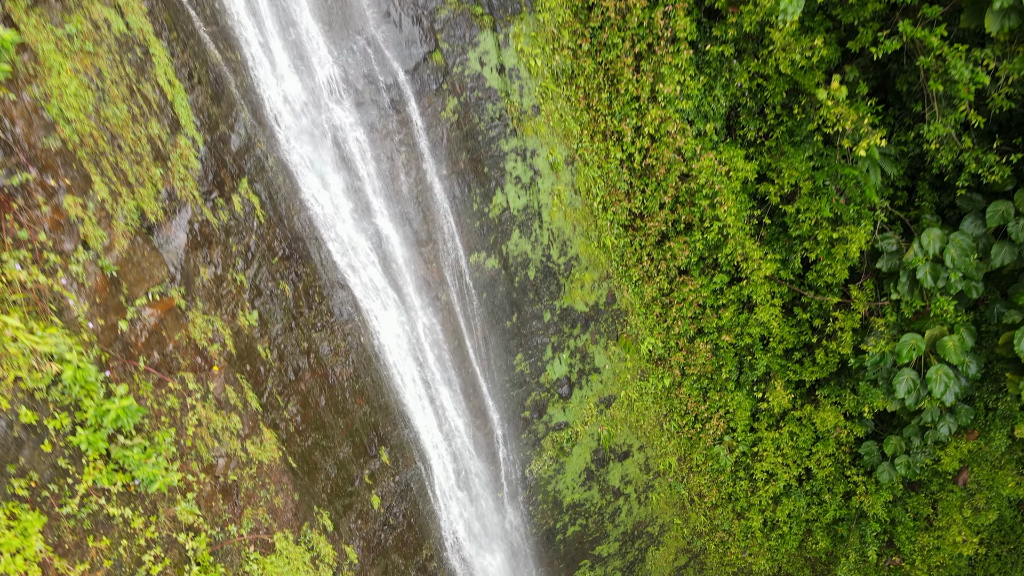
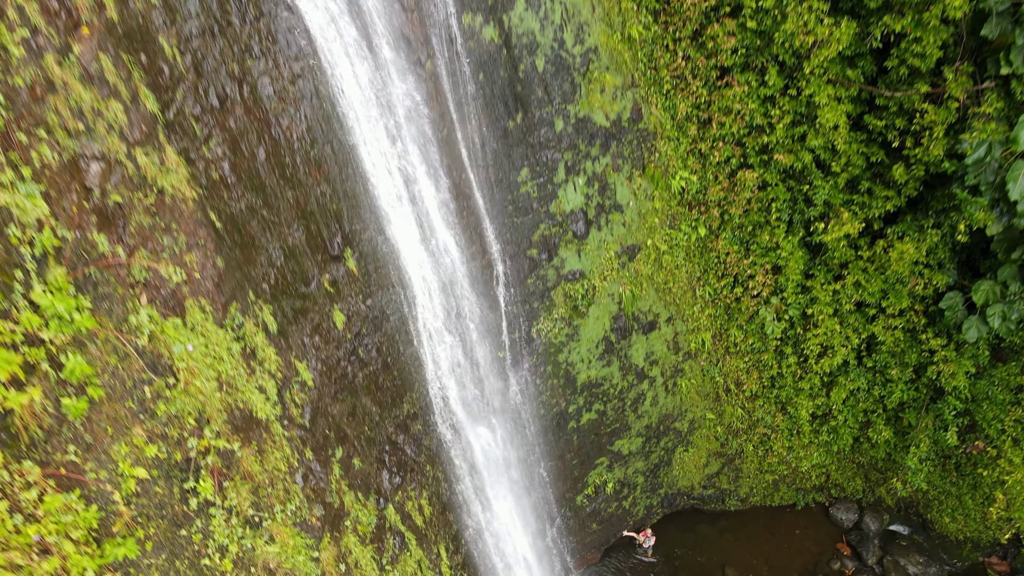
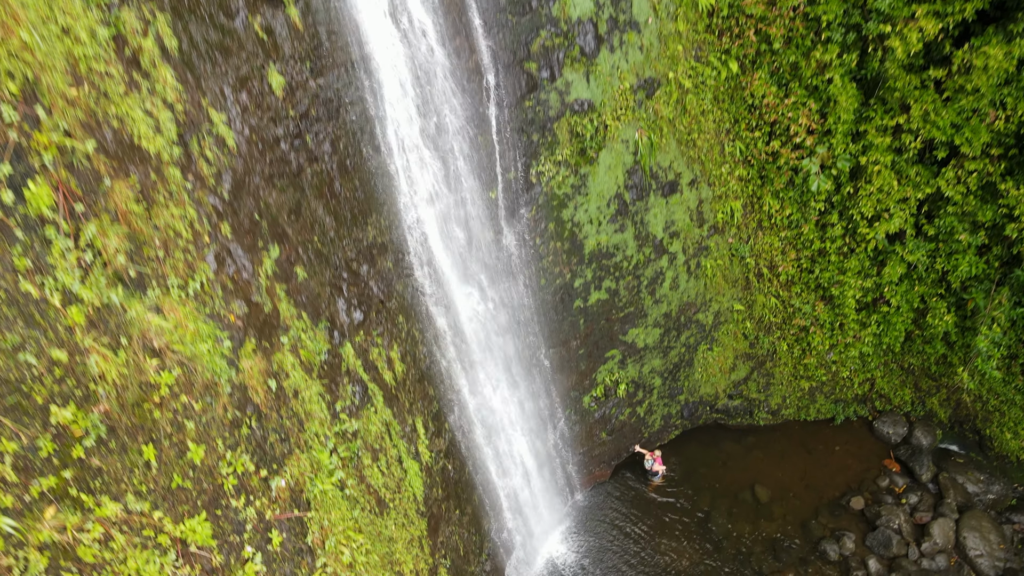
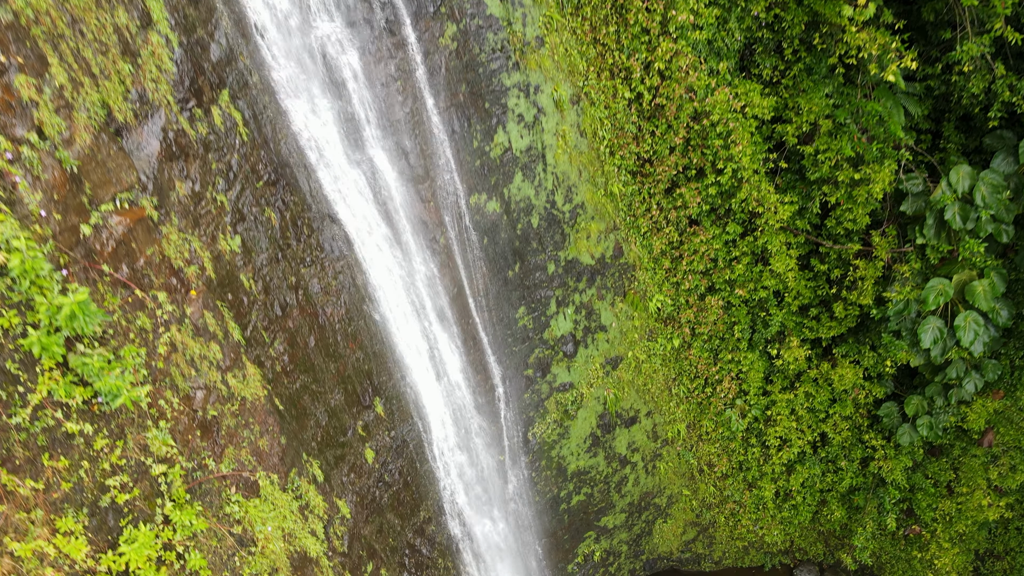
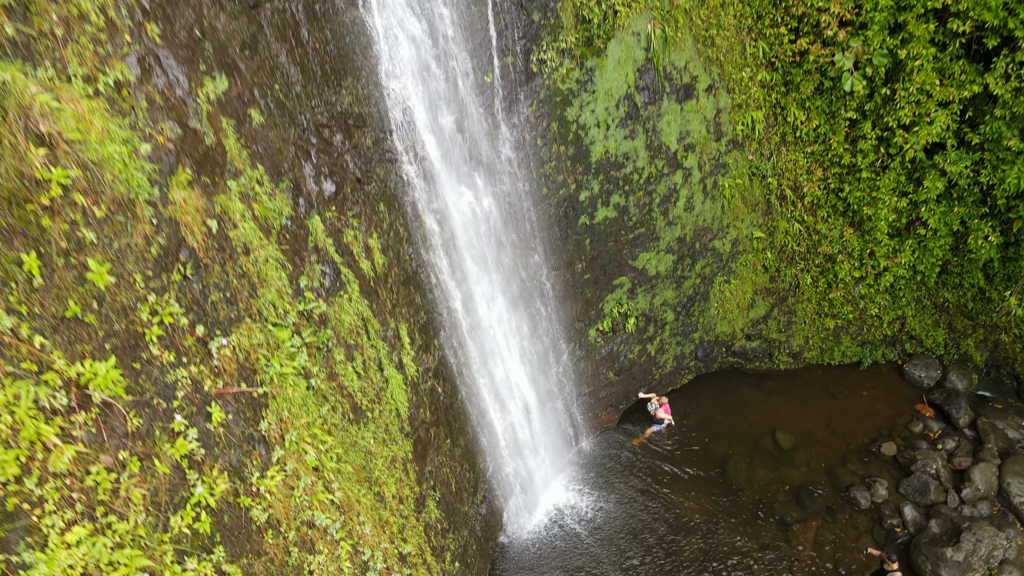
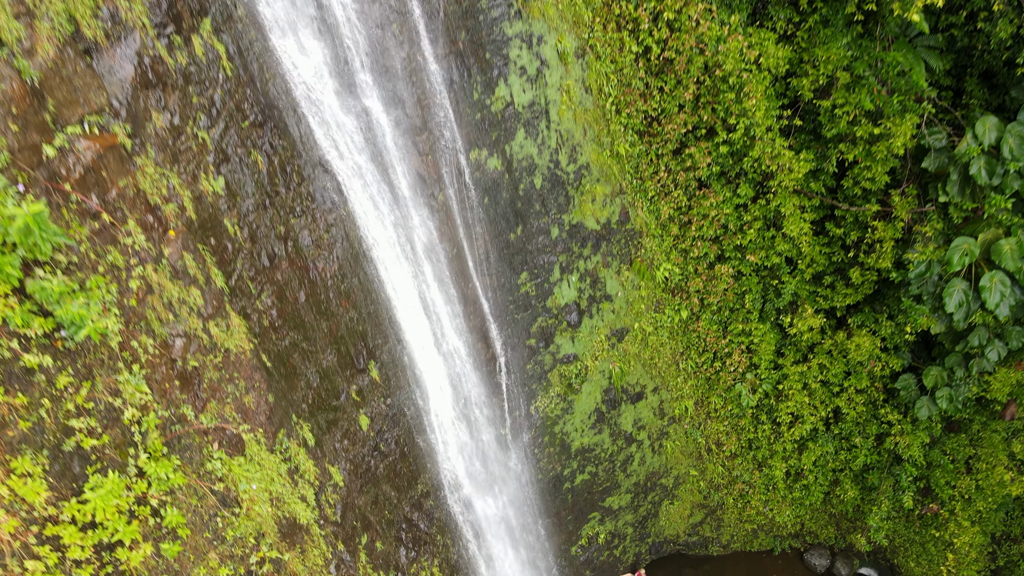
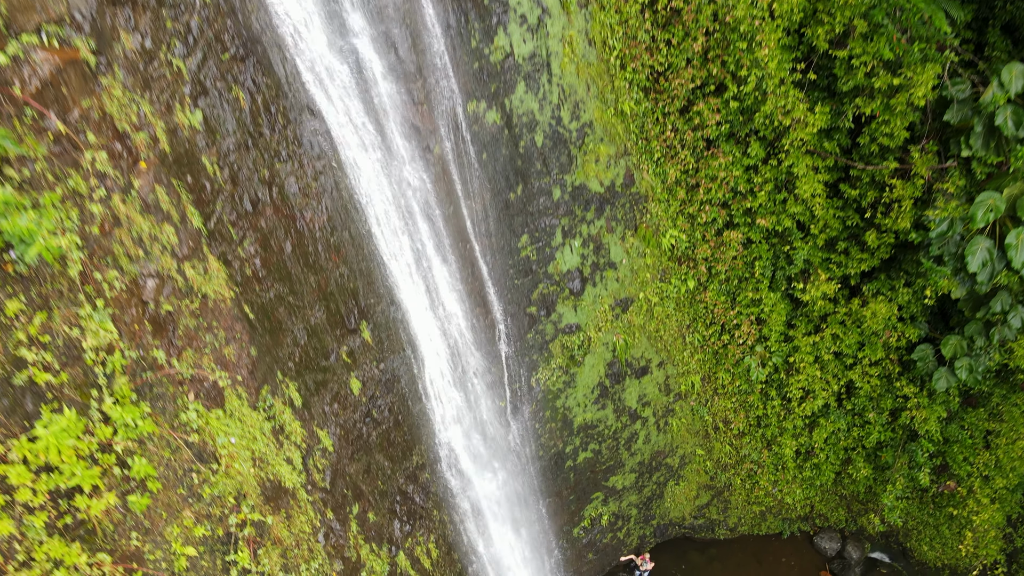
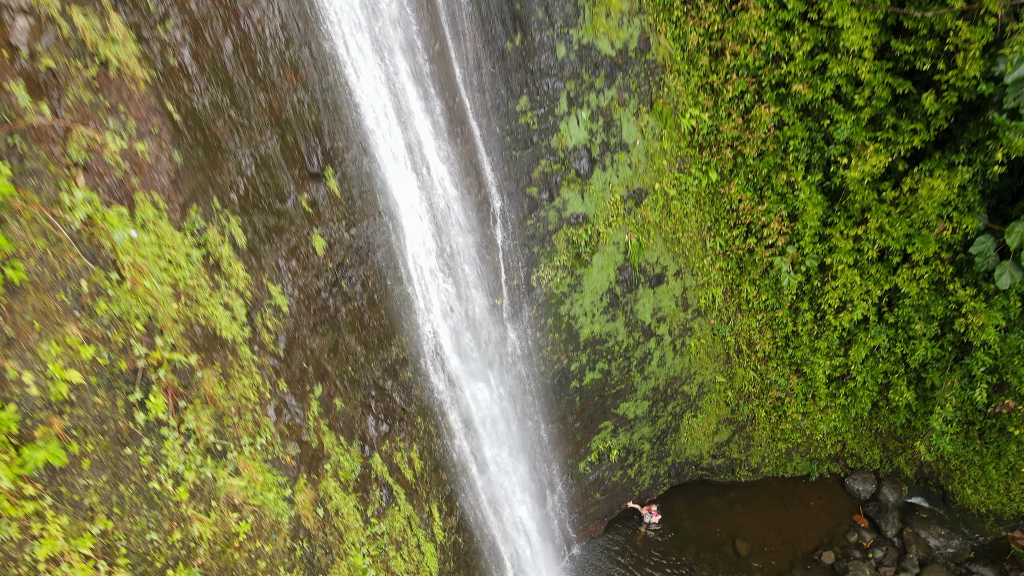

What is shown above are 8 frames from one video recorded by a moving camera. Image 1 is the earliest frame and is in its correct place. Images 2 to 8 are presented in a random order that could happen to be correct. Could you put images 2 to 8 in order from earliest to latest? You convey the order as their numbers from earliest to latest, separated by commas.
4, 6, 7, 2, 8, 3, 5
